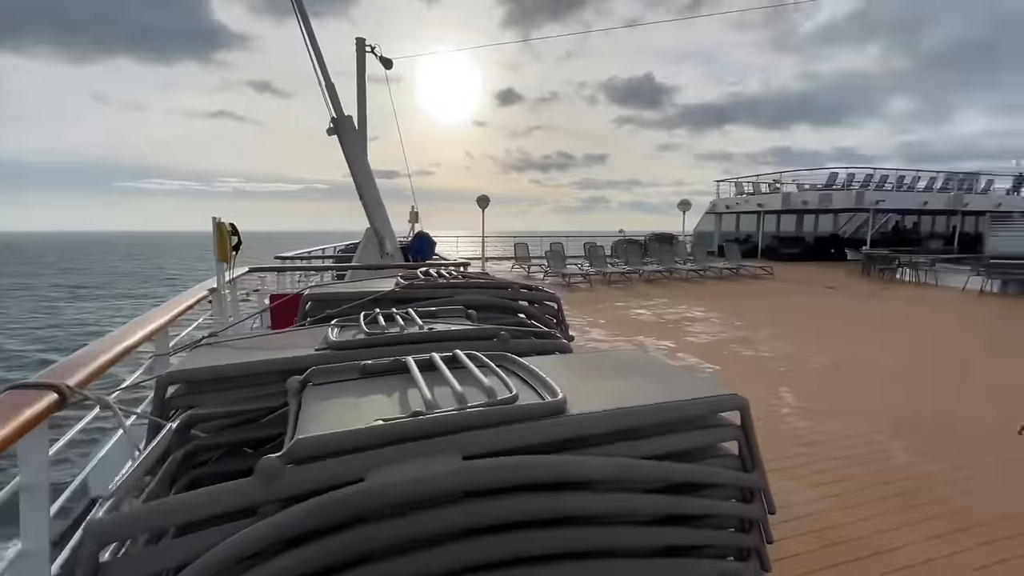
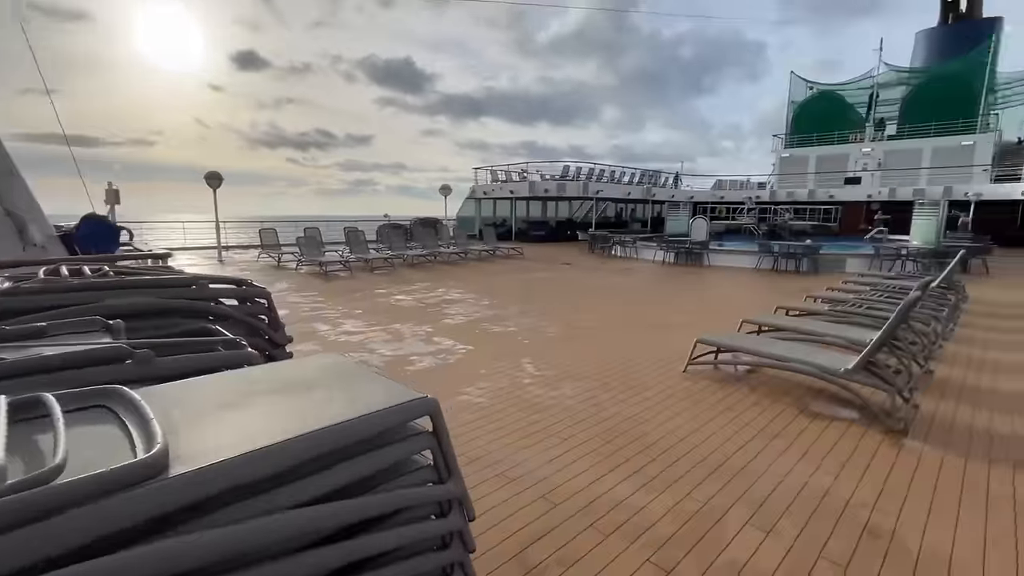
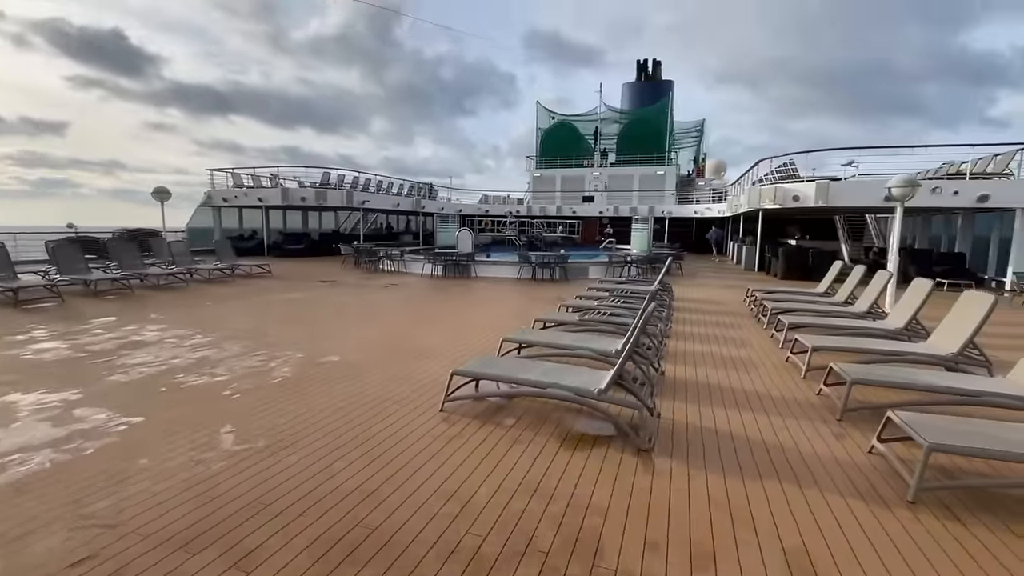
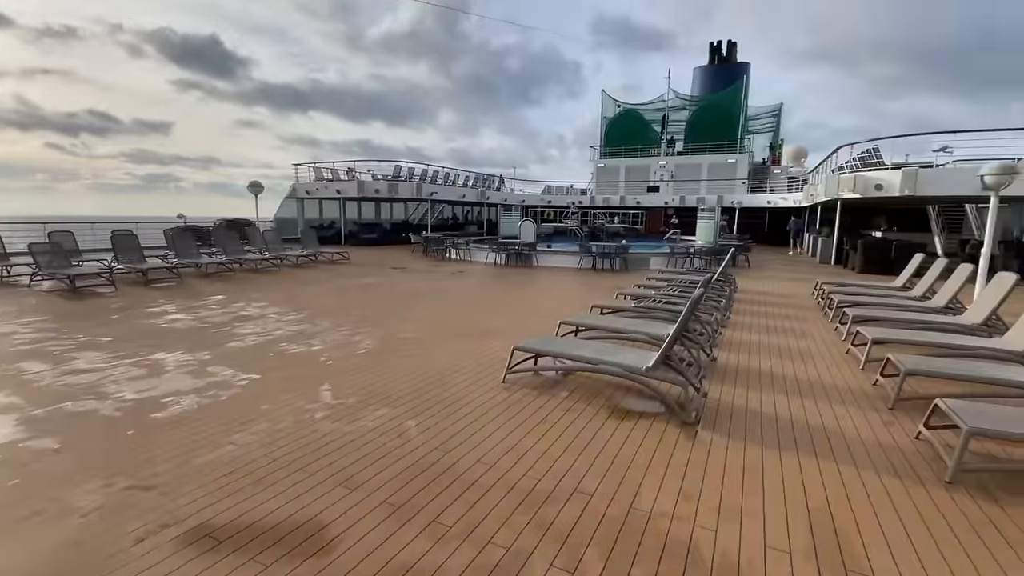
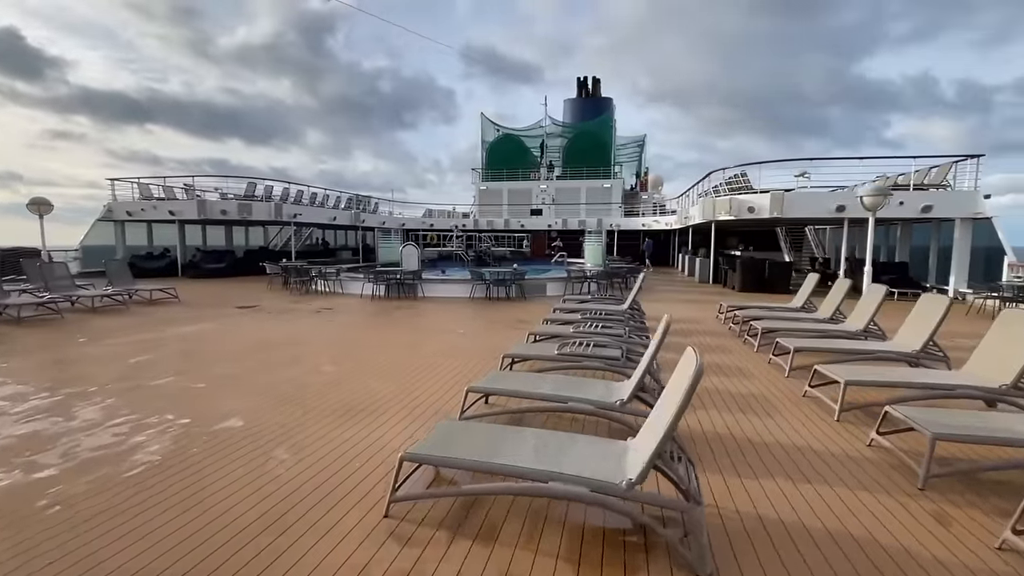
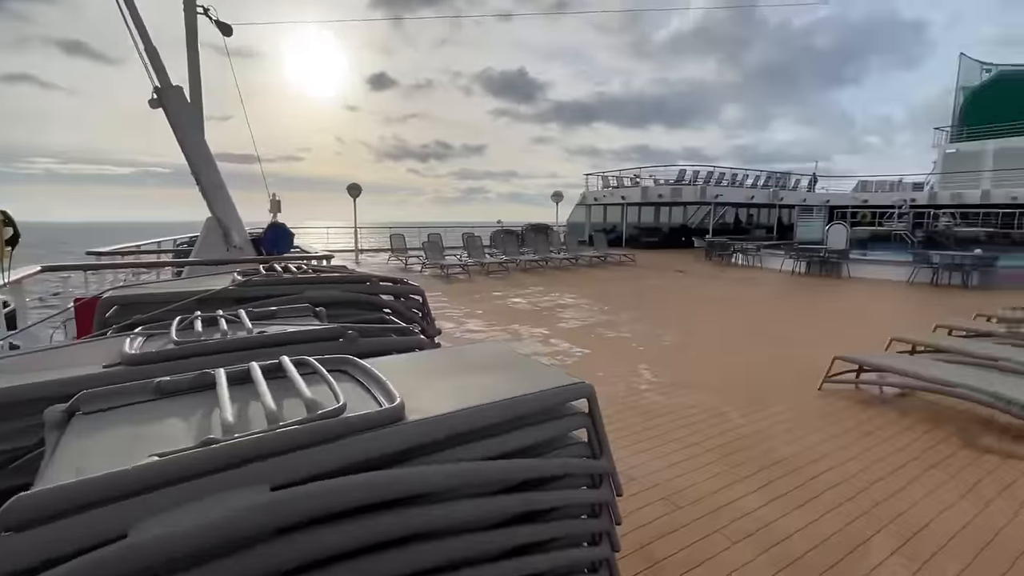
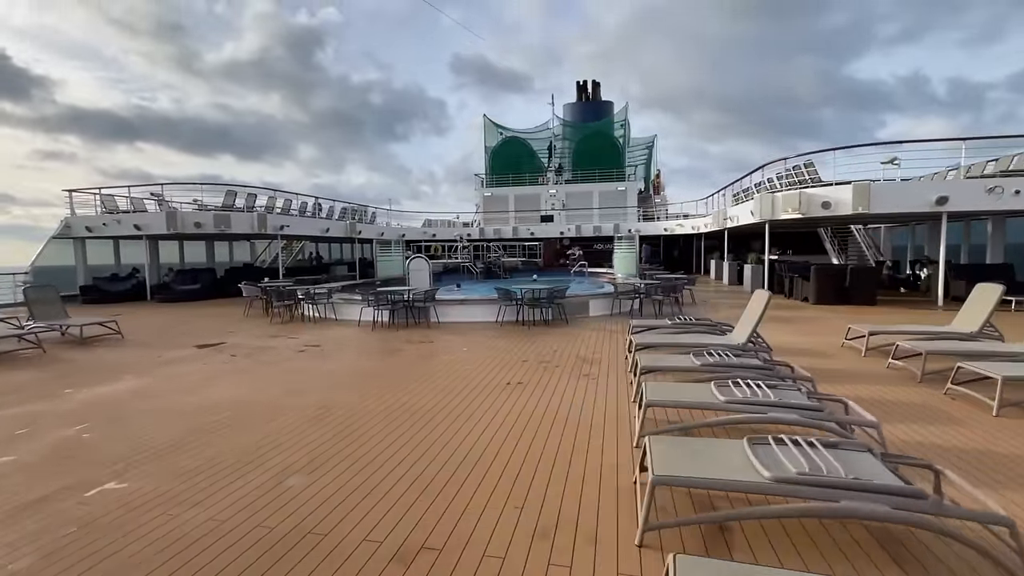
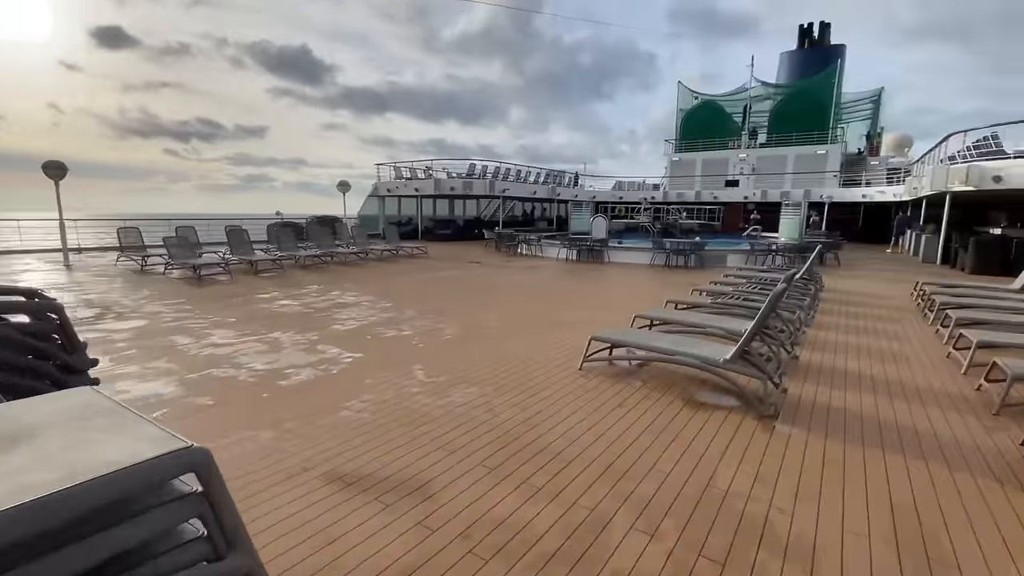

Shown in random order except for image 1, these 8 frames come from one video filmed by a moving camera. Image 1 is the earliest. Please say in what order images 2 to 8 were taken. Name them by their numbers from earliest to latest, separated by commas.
6, 2, 8, 4, 3, 5, 7
